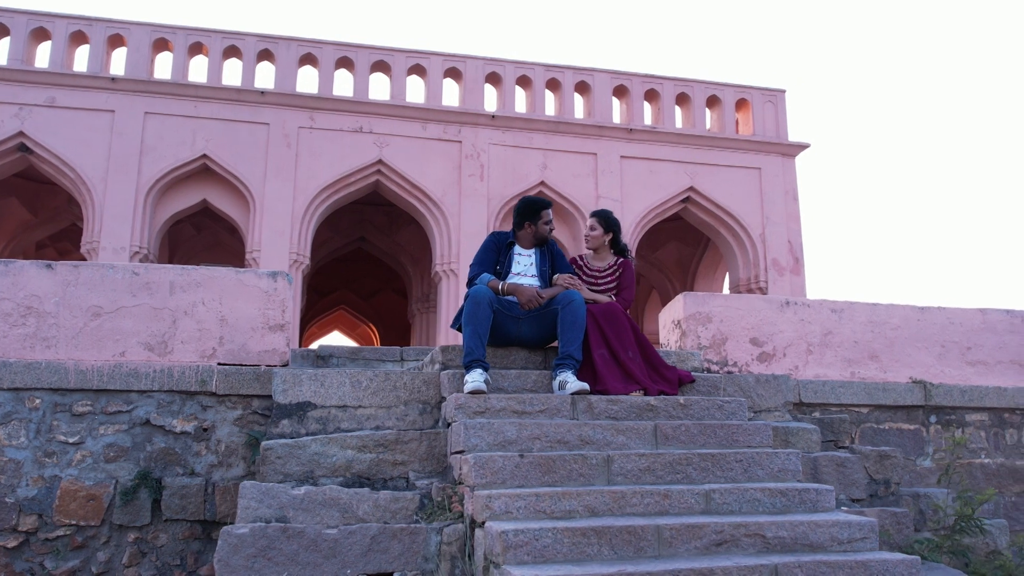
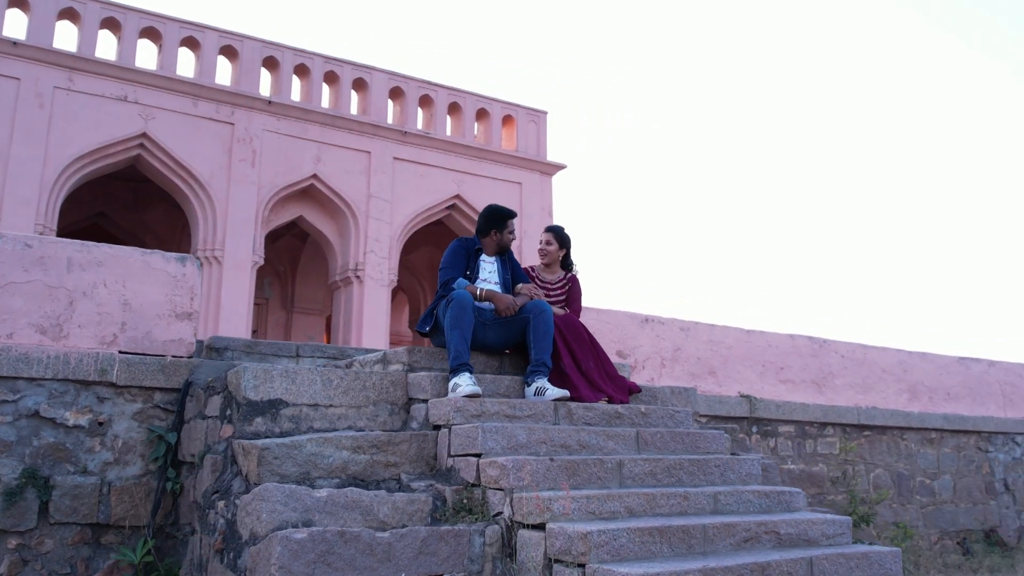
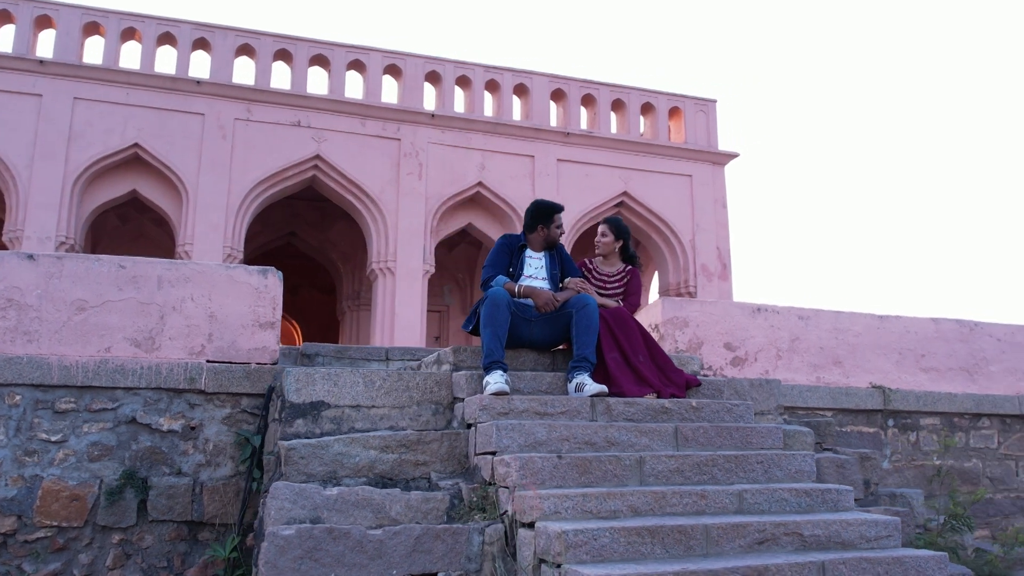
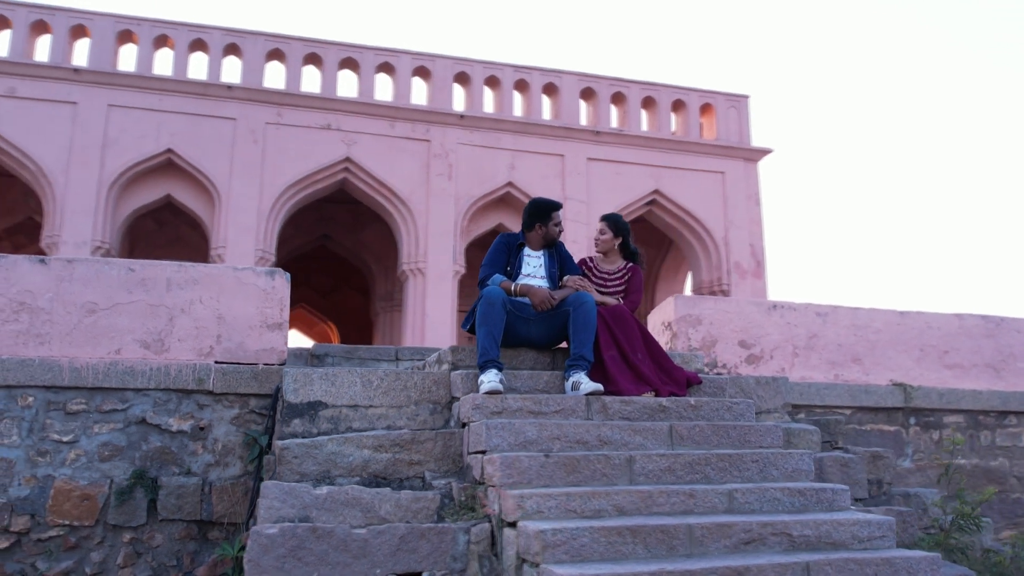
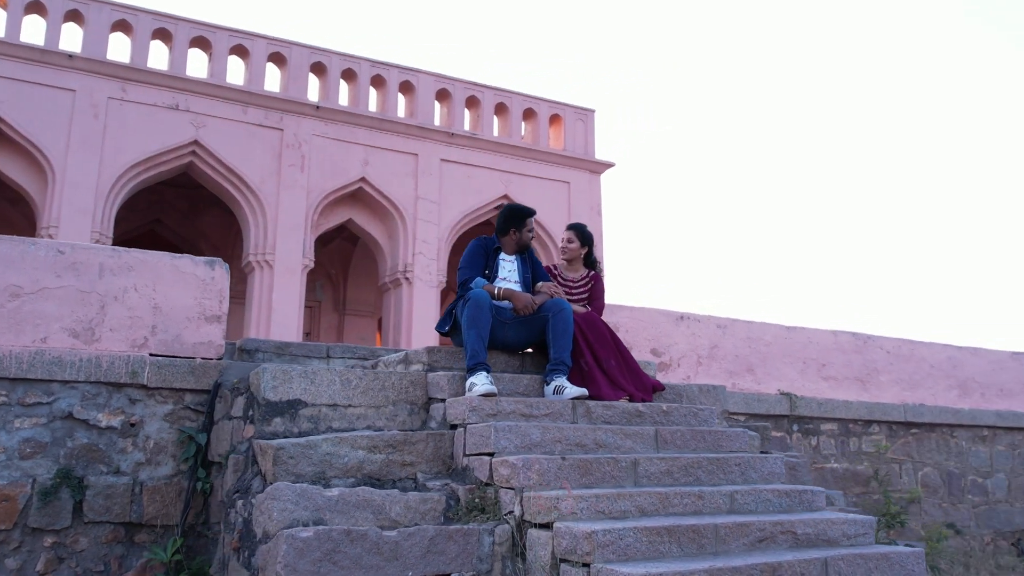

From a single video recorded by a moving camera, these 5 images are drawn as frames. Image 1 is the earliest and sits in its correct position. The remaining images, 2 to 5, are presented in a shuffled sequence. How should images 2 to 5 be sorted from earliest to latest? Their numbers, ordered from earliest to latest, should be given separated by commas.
3, 5, 2, 4
